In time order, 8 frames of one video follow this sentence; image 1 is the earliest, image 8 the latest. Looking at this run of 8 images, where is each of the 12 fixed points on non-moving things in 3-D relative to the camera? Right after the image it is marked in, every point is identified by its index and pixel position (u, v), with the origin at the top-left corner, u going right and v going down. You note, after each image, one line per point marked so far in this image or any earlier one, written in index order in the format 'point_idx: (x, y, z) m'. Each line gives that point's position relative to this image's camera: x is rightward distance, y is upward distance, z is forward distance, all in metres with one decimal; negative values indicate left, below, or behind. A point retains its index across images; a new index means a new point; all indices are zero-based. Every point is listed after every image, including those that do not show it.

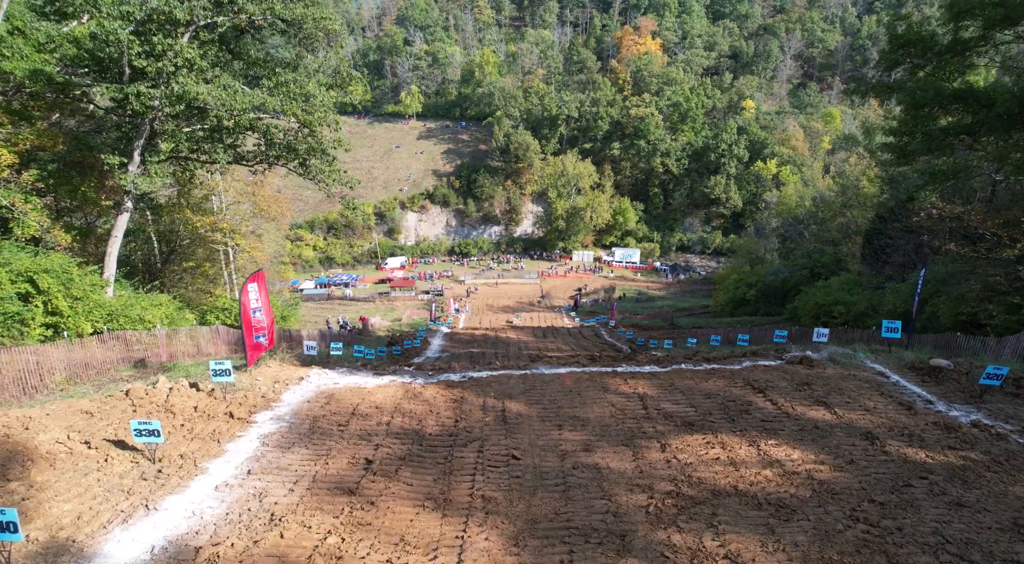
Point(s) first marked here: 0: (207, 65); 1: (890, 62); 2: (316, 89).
0: (-8.3, +5.9, +16.3) m
1: (+10.4, +6.0, +16.4) m
2: (-5.7, +5.6, +17.4) m
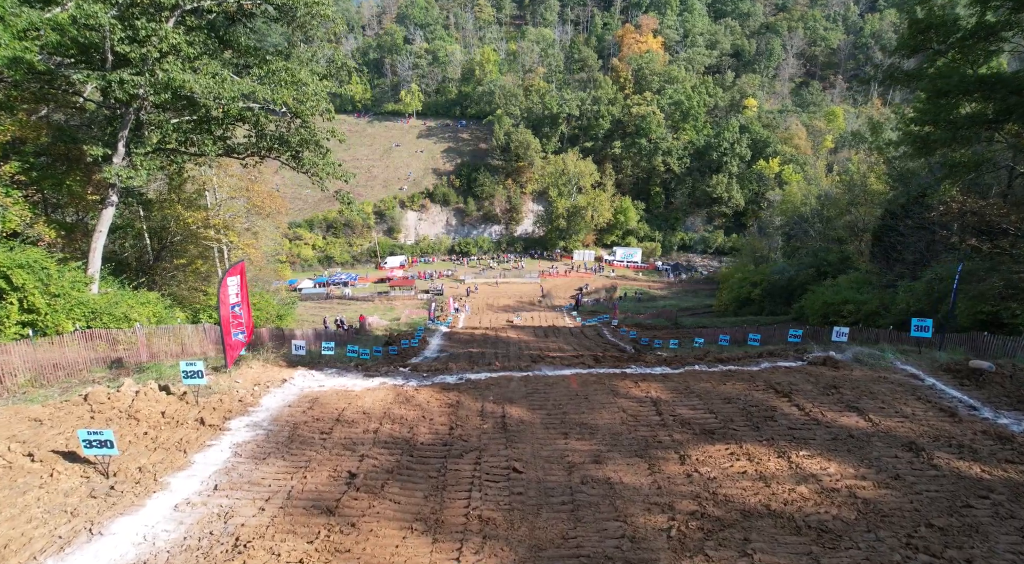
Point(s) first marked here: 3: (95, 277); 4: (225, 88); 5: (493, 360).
0: (-8.3, +6.0, +15.6) m
1: (+10.4, +6.1, +15.7) m
2: (-5.7, +5.7, +16.8) m
3: (-12.1, +0.1, +17.4) m
4: (-7.3, +4.9, +15.3) m
5: (-0.6, -2.5, +18.7) m
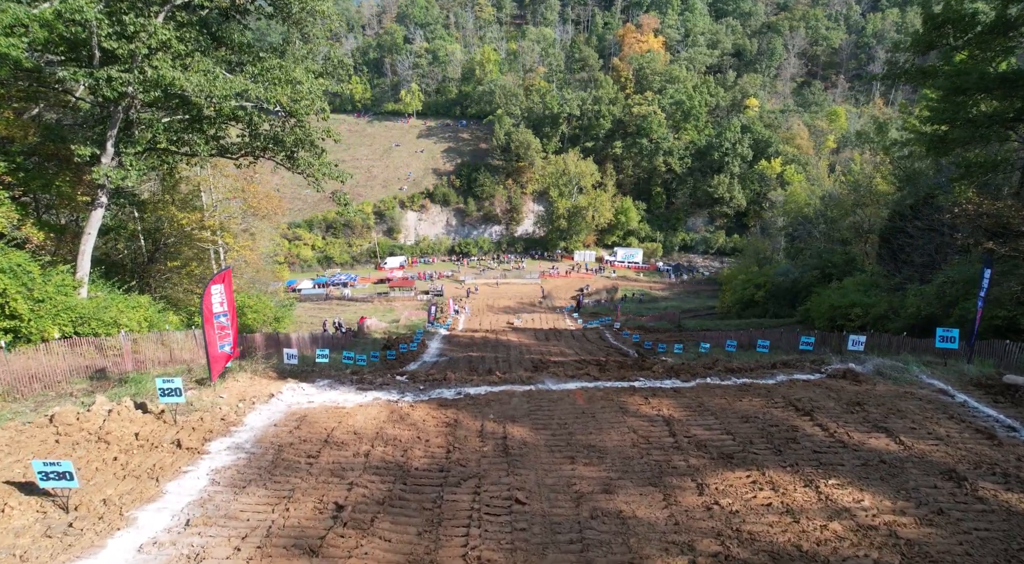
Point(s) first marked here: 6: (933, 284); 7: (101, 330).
0: (-8.3, +5.9, +15.2) m
1: (+10.4, +6.0, +15.2) m
2: (-5.7, +5.6, +16.3) m
3: (-12.0, 0.0, +16.9) m
4: (-7.3, +4.8, +14.9) m
5: (-0.6, -2.6, +18.3) m
6: (+13.9, -0.1, +19.8) m
7: (-10.8, -1.3, +15.7) m
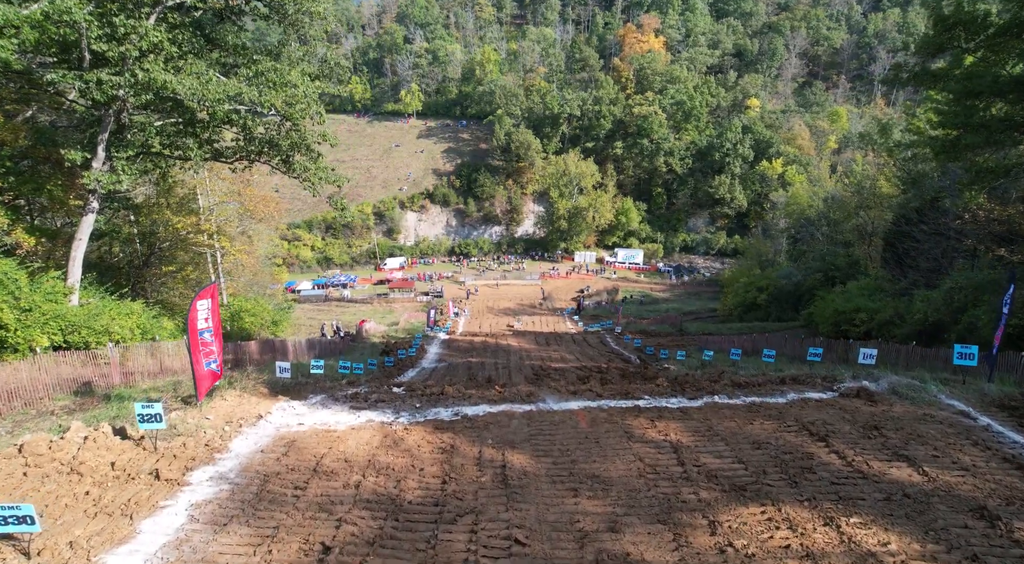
0: (-8.3, +5.7, +14.8) m
1: (+10.4, +5.8, +14.8) m
2: (-5.7, +5.4, +15.9) m
3: (-12.0, -0.2, +16.6) m
4: (-7.3, +4.6, +14.5) m
5: (-0.6, -2.8, +17.9) m
6: (+13.9, -0.3, +19.4) m
7: (-10.8, -1.5, +15.4) m
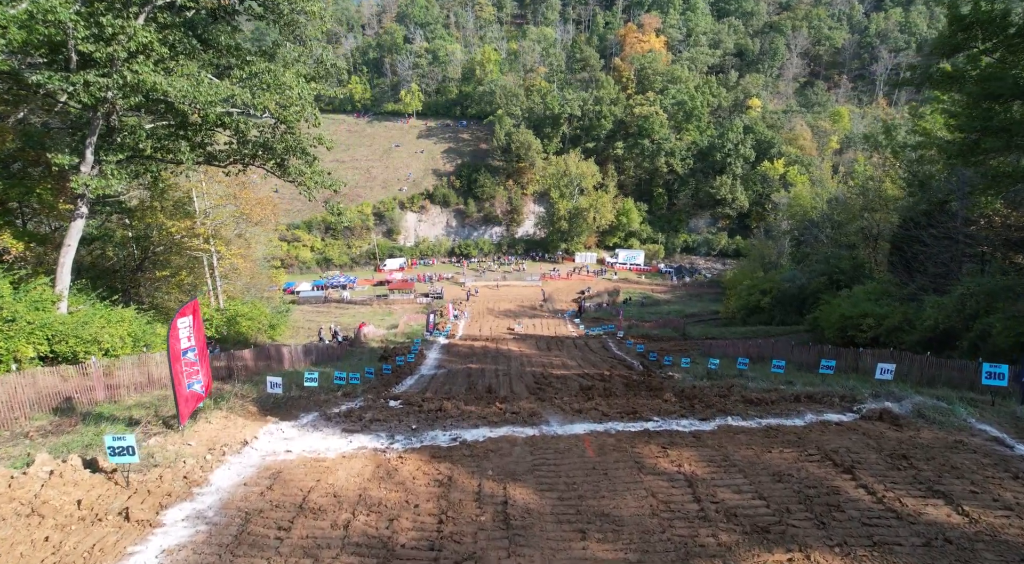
0: (-8.2, +5.5, +14.4) m
1: (+10.4, +5.6, +14.4) m
2: (-5.6, +5.2, +15.5) m
3: (-12.0, -0.3, +16.1) m
4: (-7.3, +4.4, +14.1) m
5: (-0.6, -3.0, +17.5) m
6: (+13.9, -0.5, +19.0) m
7: (-10.8, -1.7, +14.9) m
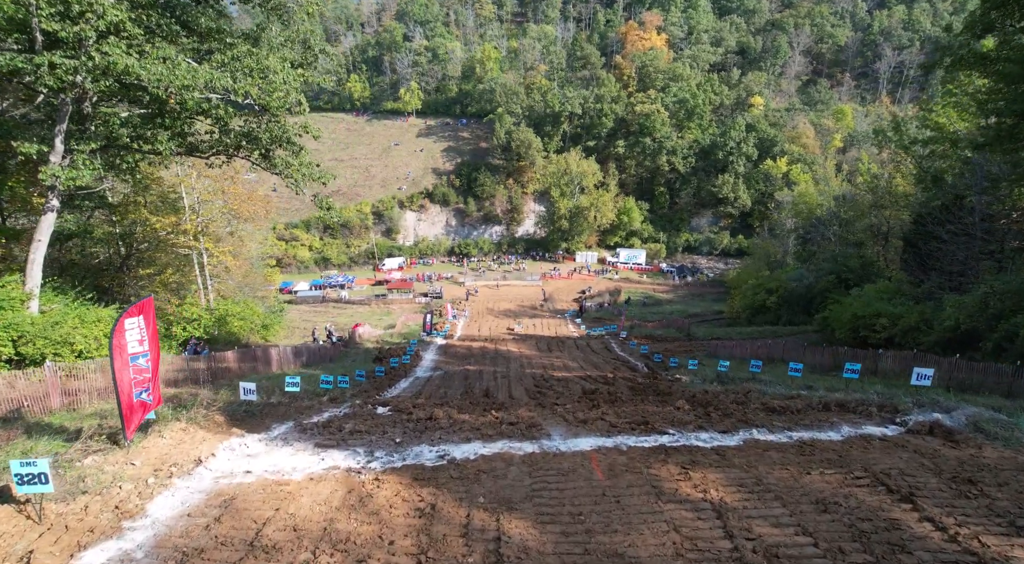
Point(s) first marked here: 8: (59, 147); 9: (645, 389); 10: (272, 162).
0: (-8.3, +5.6, +13.4) m
1: (+10.4, +5.7, +13.4) m
2: (-5.7, +5.3, +14.6) m
3: (-12.1, -0.3, +15.2) m
4: (-7.3, +4.5, +13.1) m
5: (-0.6, -3.0, +16.5) m
6: (+13.8, -0.4, +18.0) m
7: (-10.8, -1.6, +14.0) m
8: (-10.8, +3.2, +14.4) m
9: (+3.3, -2.7, +15.0) m
10: (-6.4, +3.2, +16.0) m
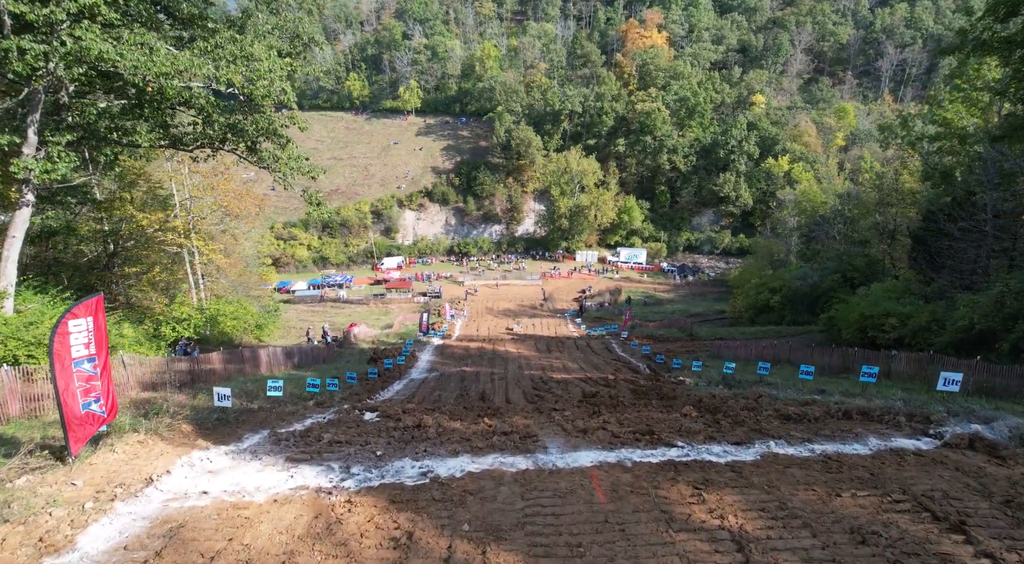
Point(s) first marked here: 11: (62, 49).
0: (-8.4, +5.6, +12.8) m
1: (+10.3, +5.7, +12.8) m
2: (-5.8, +5.3, +13.9) m
3: (-12.1, -0.2, +14.5) m
4: (-7.4, +4.5, +12.5) m
5: (-0.7, -2.9, +15.9) m
6: (+13.8, -0.4, +17.3) m
7: (-10.9, -1.6, +13.4) m
8: (-10.9, +3.3, +13.7) m
9: (+3.3, -2.7, +14.4) m
10: (-6.4, +3.2, +15.3) m
11: (-9.0, +4.6, +12.0) m
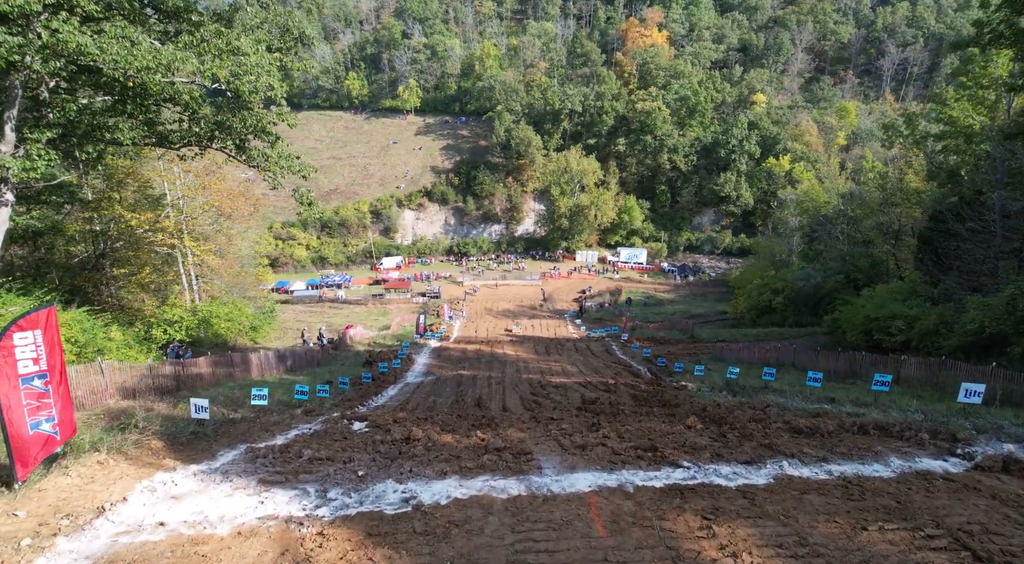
0: (-8.4, +5.5, +12.3) m
1: (+10.2, +5.6, +12.3) m
2: (-5.8, +5.3, +13.4) m
3: (-12.2, -0.3, +14.0) m
4: (-7.5, +4.5, +12.0) m
5: (-0.7, -3.0, +15.4) m
6: (+13.7, -0.4, +16.8) m
7: (-11.0, -1.6, +12.9) m
8: (-11.0, +3.2, +13.3) m
9: (+3.2, -2.7, +13.9) m
10: (-6.5, +3.2, +14.8) m
11: (-9.1, +4.6, +11.5) m
